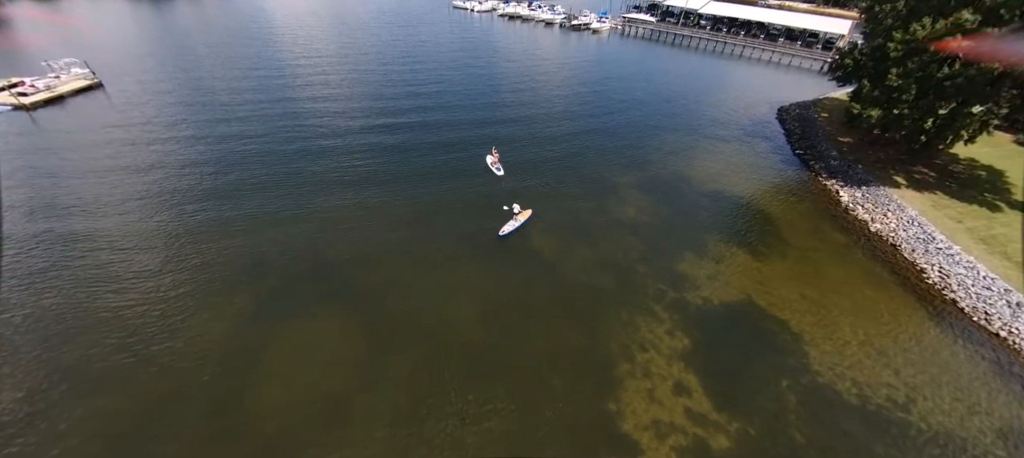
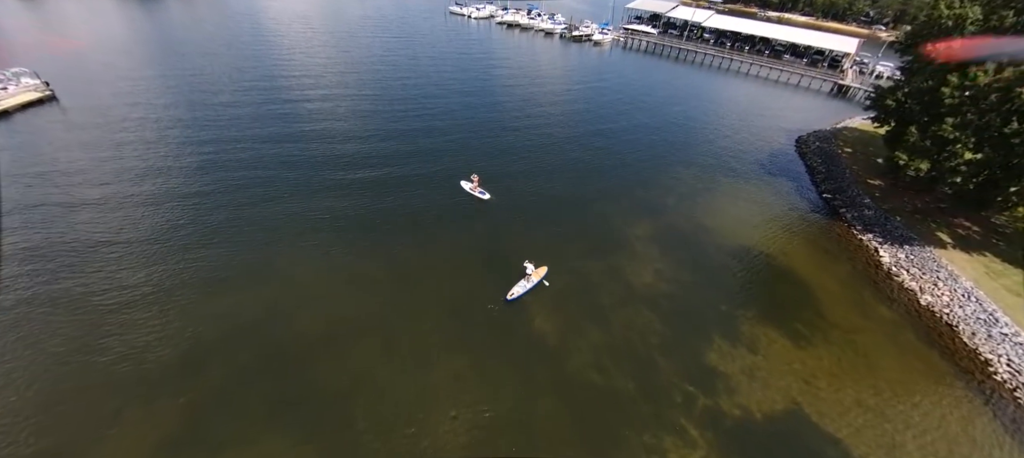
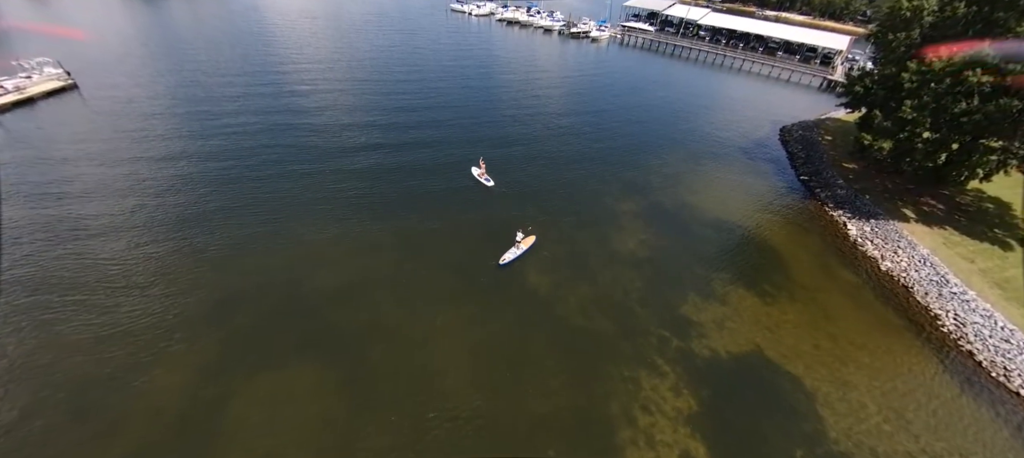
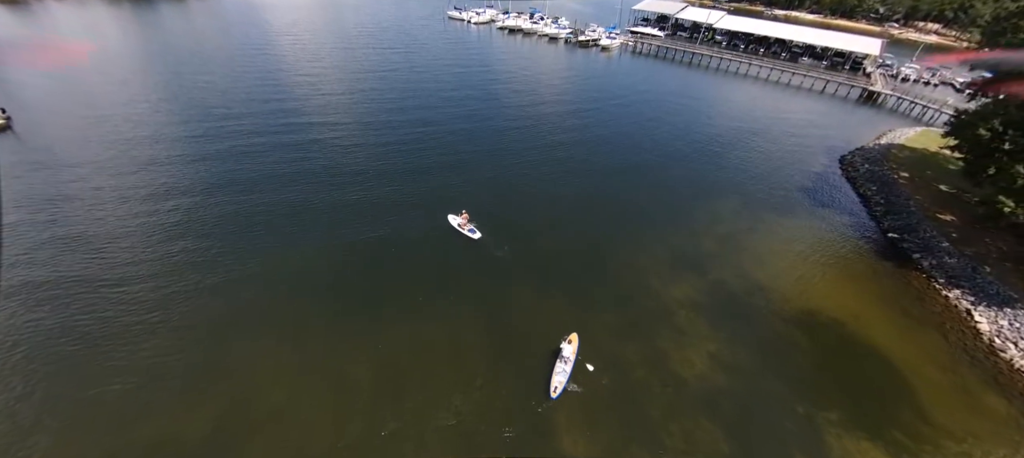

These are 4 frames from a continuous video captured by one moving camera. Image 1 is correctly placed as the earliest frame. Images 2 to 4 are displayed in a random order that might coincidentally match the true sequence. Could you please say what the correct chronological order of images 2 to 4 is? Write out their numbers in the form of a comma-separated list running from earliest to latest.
3, 2, 4
